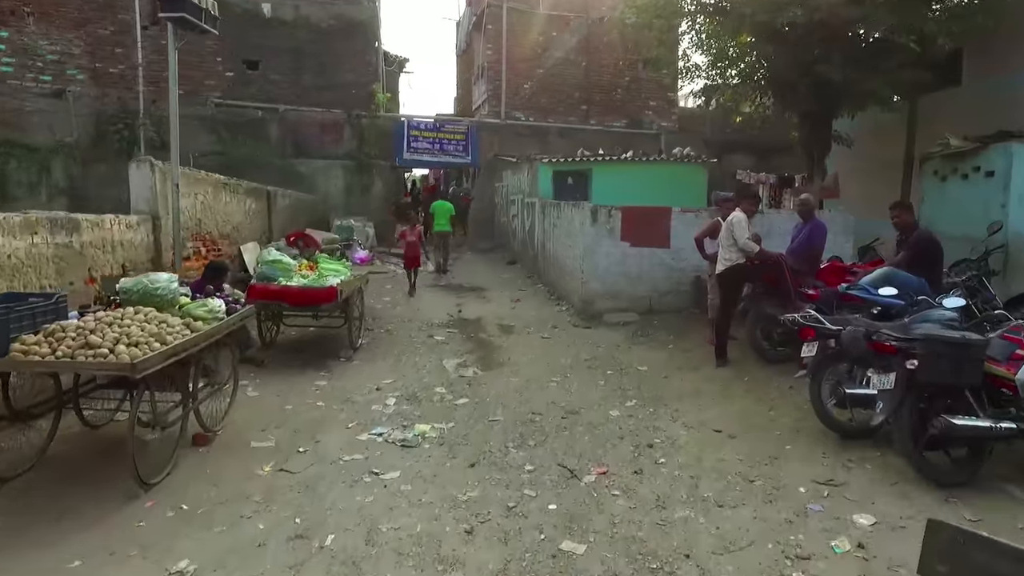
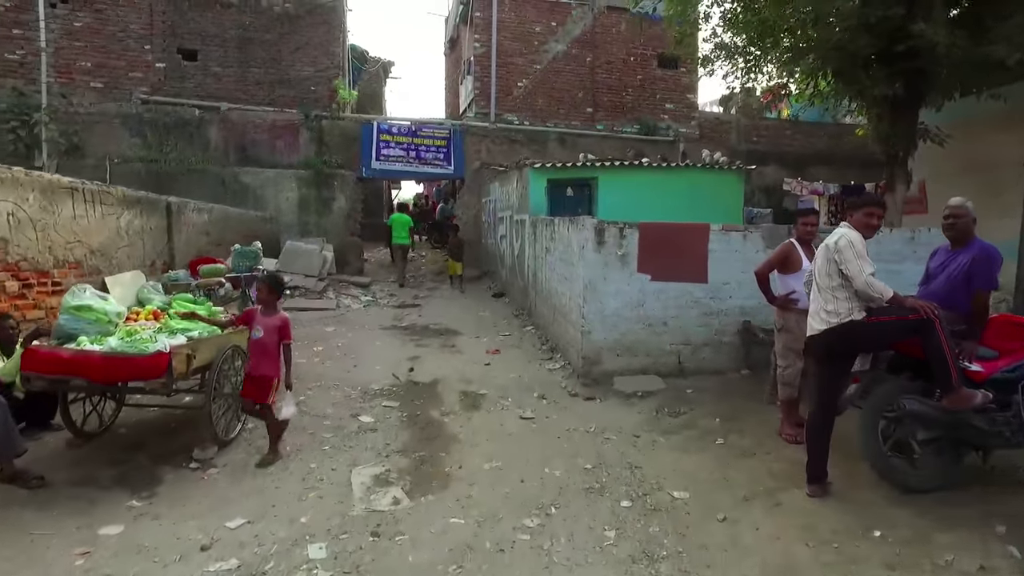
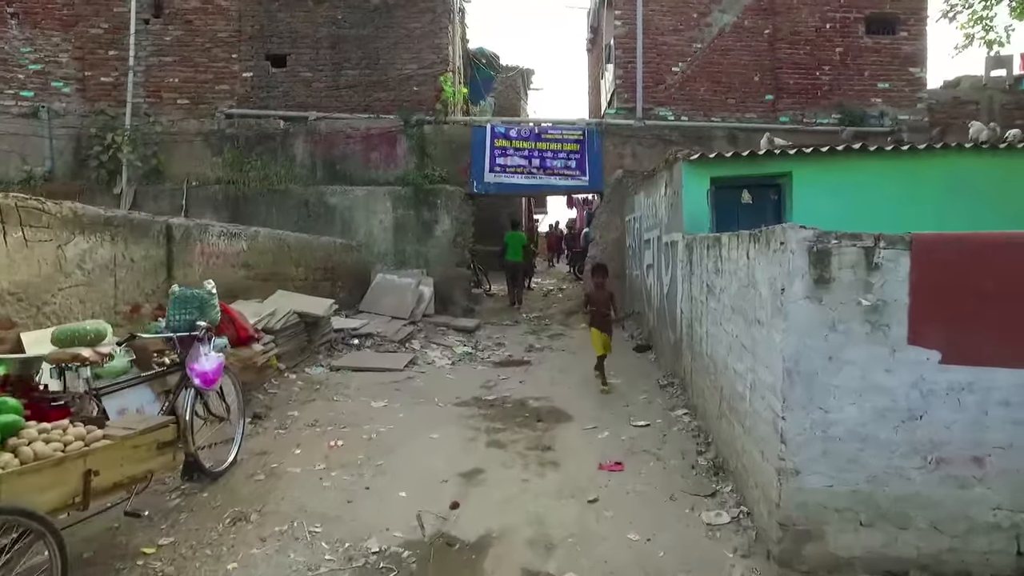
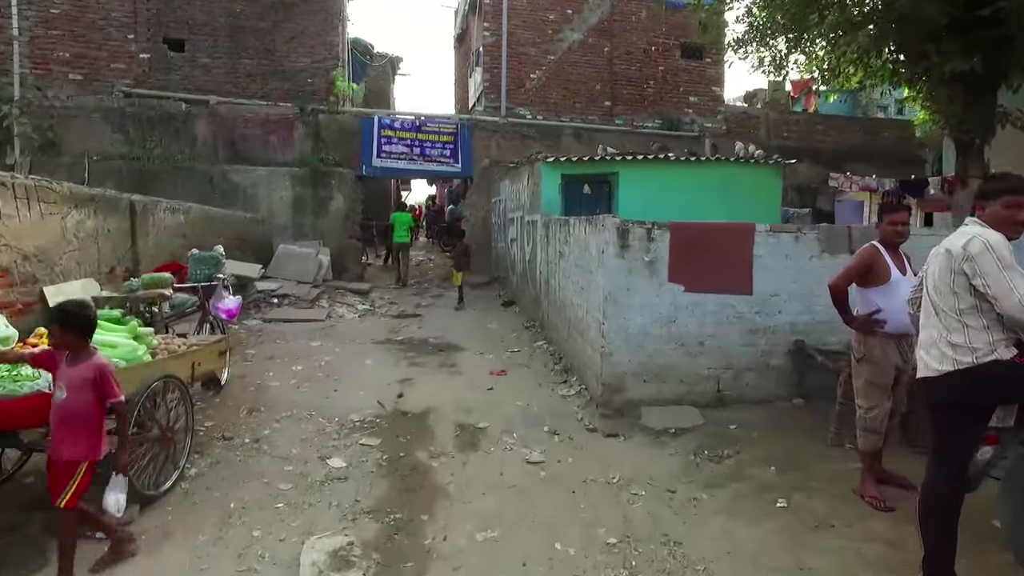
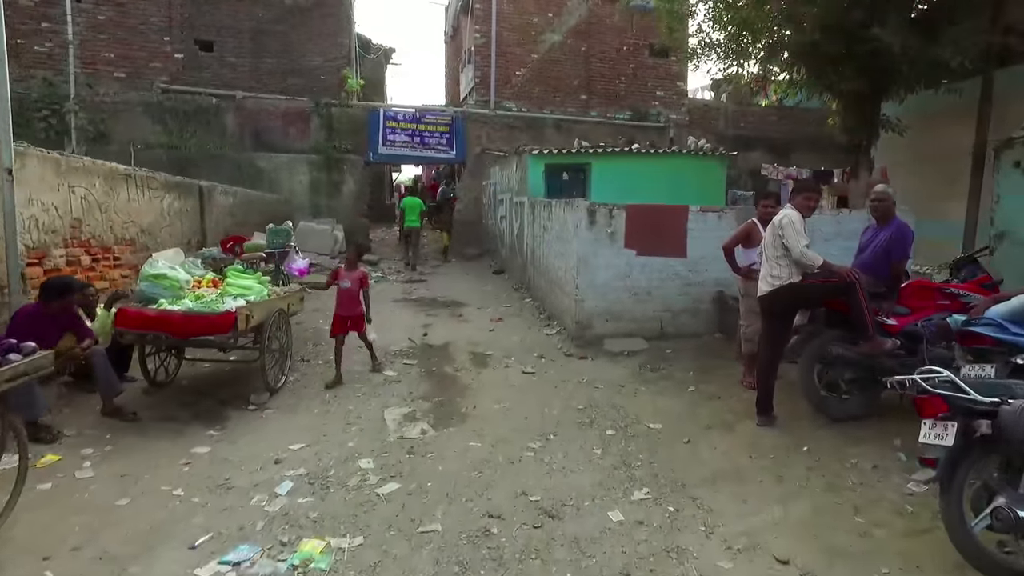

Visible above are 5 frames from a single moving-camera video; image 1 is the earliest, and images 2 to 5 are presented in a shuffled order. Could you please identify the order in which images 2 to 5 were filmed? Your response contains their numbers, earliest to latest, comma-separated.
5, 2, 4, 3
